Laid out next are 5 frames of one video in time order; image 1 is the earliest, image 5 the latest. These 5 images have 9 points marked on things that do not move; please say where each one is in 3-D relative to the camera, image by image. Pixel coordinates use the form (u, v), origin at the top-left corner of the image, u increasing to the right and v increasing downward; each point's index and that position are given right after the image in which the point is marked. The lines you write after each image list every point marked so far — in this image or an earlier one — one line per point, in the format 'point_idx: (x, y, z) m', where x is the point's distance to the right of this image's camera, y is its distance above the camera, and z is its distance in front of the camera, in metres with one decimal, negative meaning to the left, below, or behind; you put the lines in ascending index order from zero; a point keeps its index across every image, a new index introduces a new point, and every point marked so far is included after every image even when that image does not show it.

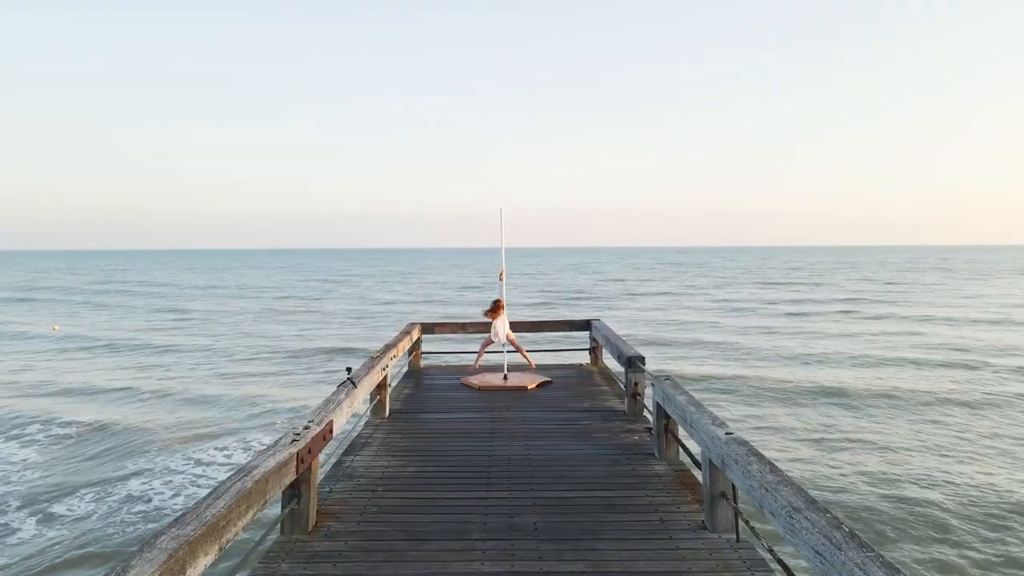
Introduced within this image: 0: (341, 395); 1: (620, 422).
0: (-1.2, -0.8, +4.3) m
1: (+1.0, -1.3, +5.7) m
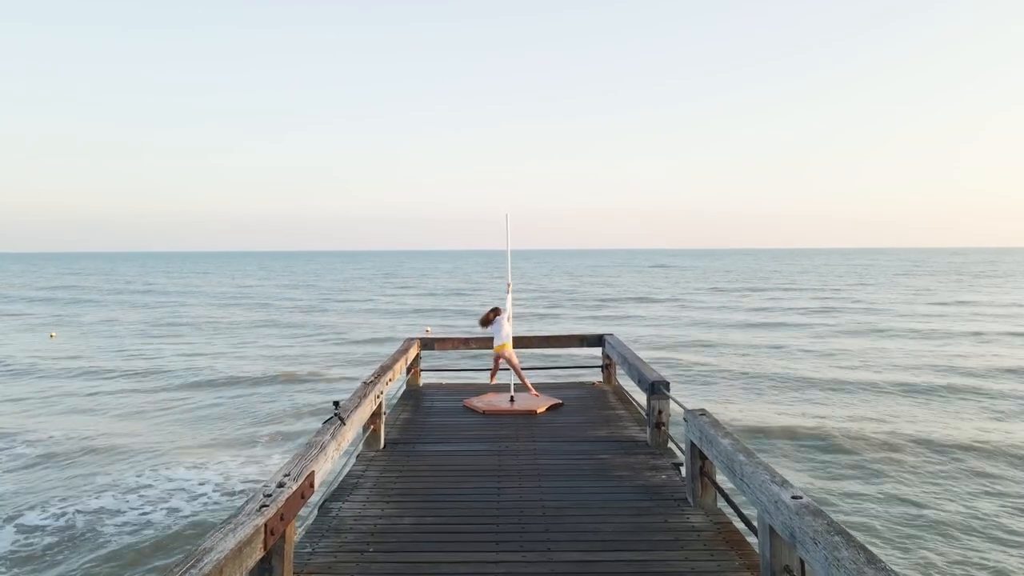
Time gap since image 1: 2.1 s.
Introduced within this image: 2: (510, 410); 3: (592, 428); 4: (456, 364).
0: (-1.1, -0.9, +3.7) m
1: (+1.1, -1.4, +5.1) m
2: (0.0, -1.3, +6.5) m
3: (+0.8, -1.4, +5.9) m
4: (-1.5, -2.1, +15.3) m
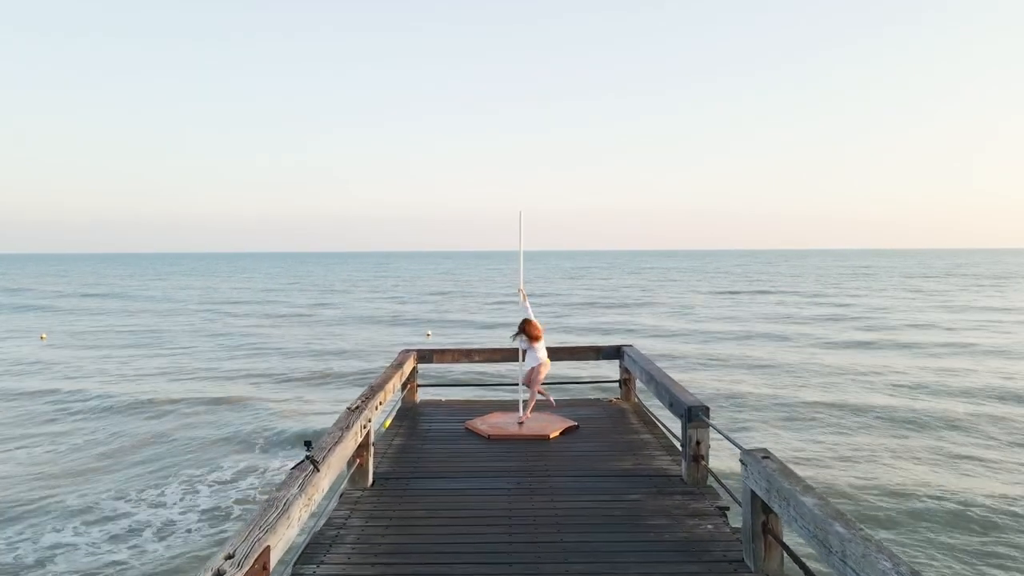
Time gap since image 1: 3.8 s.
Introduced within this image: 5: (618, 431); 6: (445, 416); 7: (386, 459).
0: (-1.1, -1.0, +2.9) m
1: (+1.2, -1.5, +4.2) m
2: (+0.1, -1.4, +5.7) m
3: (+0.9, -1.4, +5.1) m
4: (-1.4, -2.2, +14.5) m
5: (+1.0, -1.4, +5.8) m
6: (-0.7, -1.4, +6.5) m
7: (-1.1, -1.4, +5.1) m
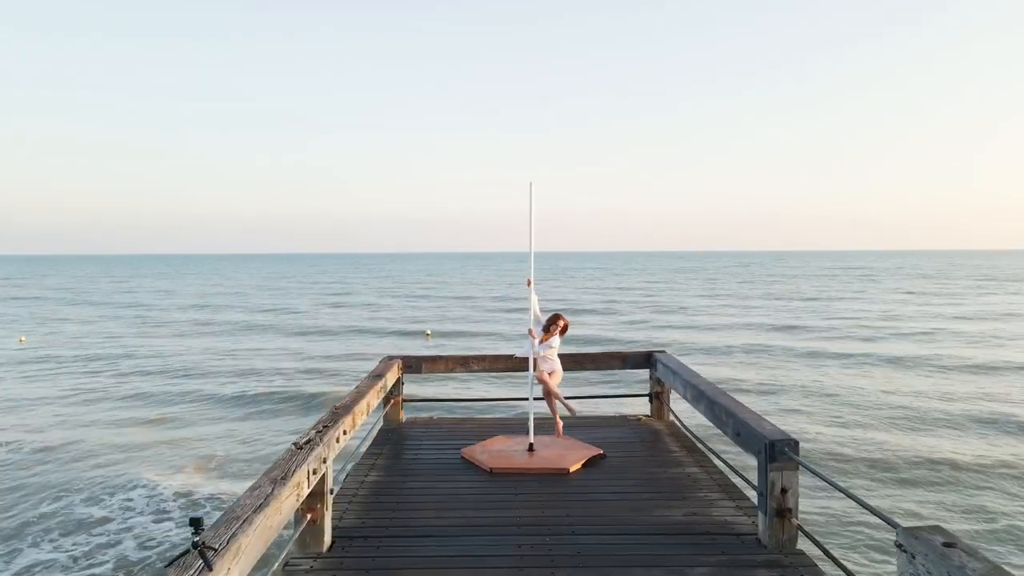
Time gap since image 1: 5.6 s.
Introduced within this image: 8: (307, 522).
0: (-1.0, -0.9, +1.6) m
1: (+1.3, -1.4, +3.0) m
2: (+0.1, -1.3, +4.4) m
3: (+0.9, -1.4, +3.8) m
4: (-1.3, -2.1, +13.2) m
5: (+1.1, -1.3, +4.6) m
6: (-0.7, -1.3, +5.2) m
7: (-1.0, -1.4, +3.8) m
8: (-1.1, -1.2, +3.2) m
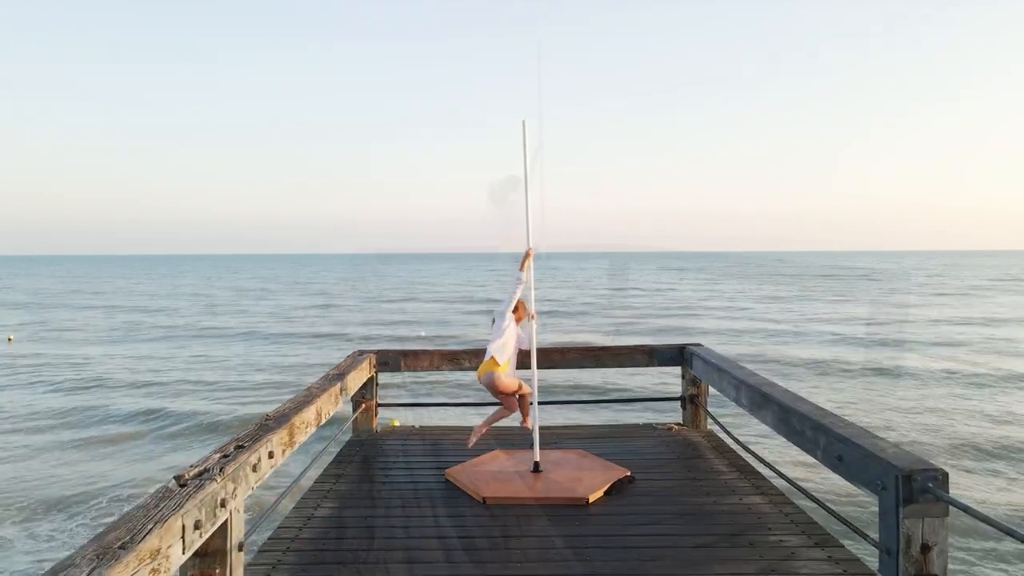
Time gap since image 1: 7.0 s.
0: (-1.0, -0.7, +0.5) m
1: (+1.3, -1.2, +1.9) m
2: (+0.1, -1.1, +3.3) m
3: (+0.9, -1.2, +2.7) m
4: (-1.3, -2.0, +12.1) m
5: (+1.1, -1.1, +3.5) m
6: (-0.7, -1.1, +4.1) m
7: (-1.0, -1.2, +2.7) m
8: (-1.1, -1.1, +2.1) m
